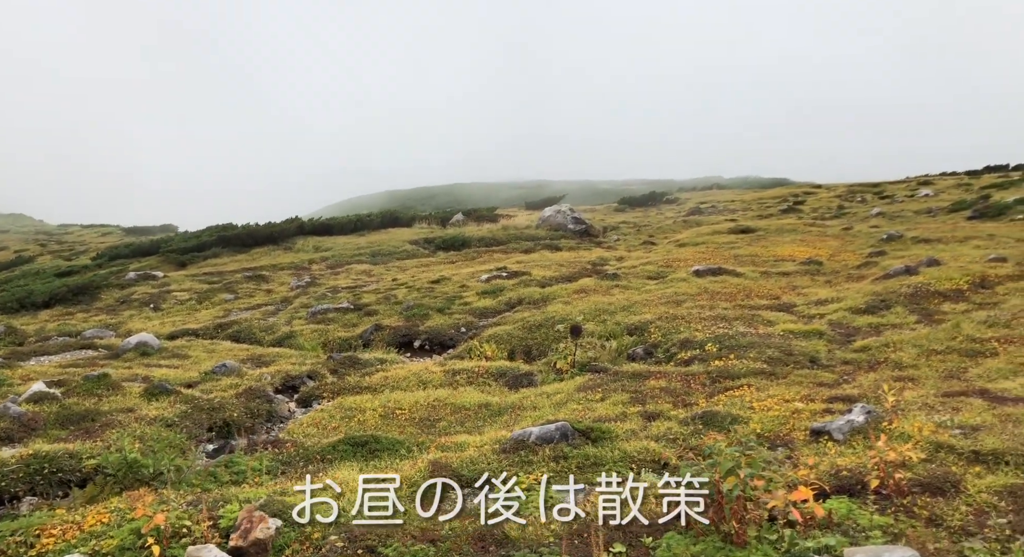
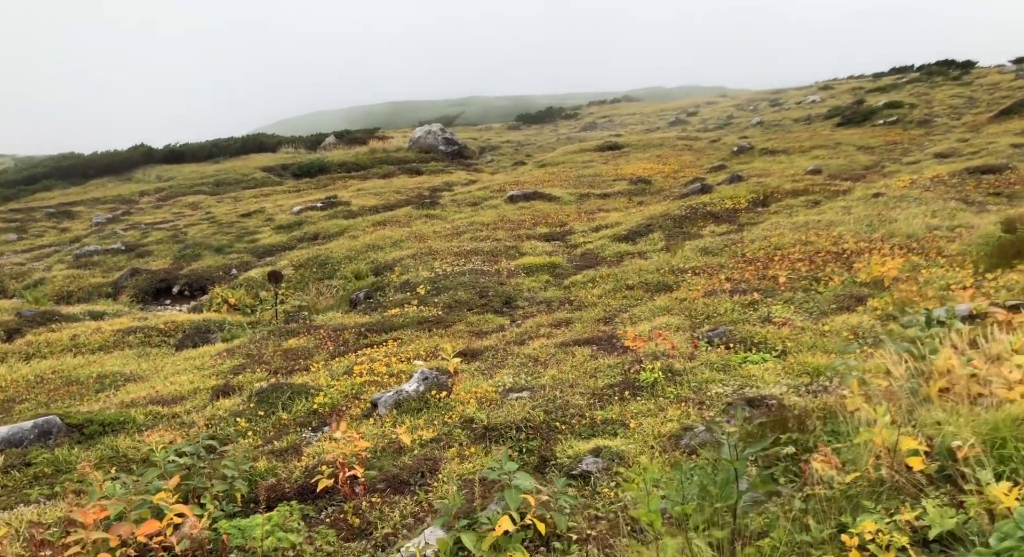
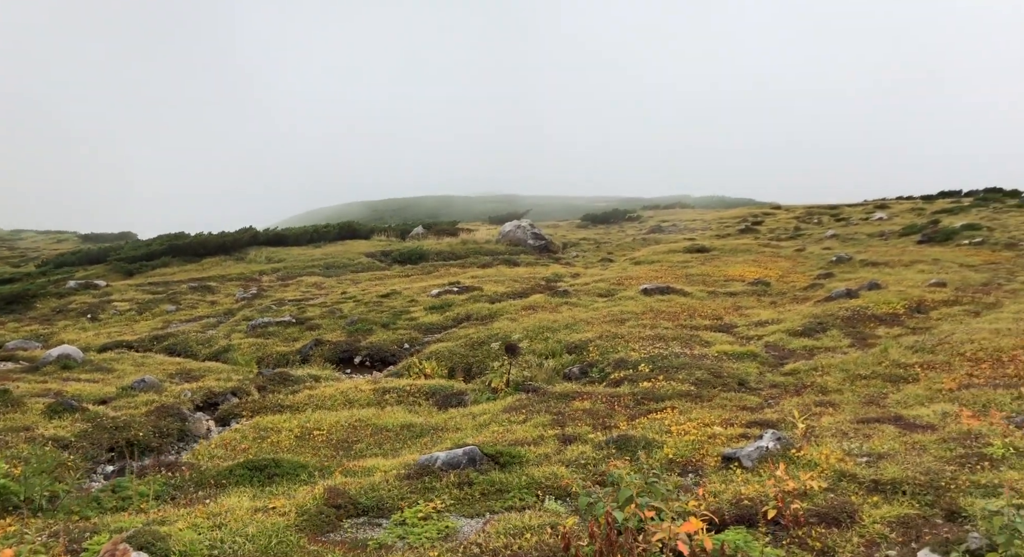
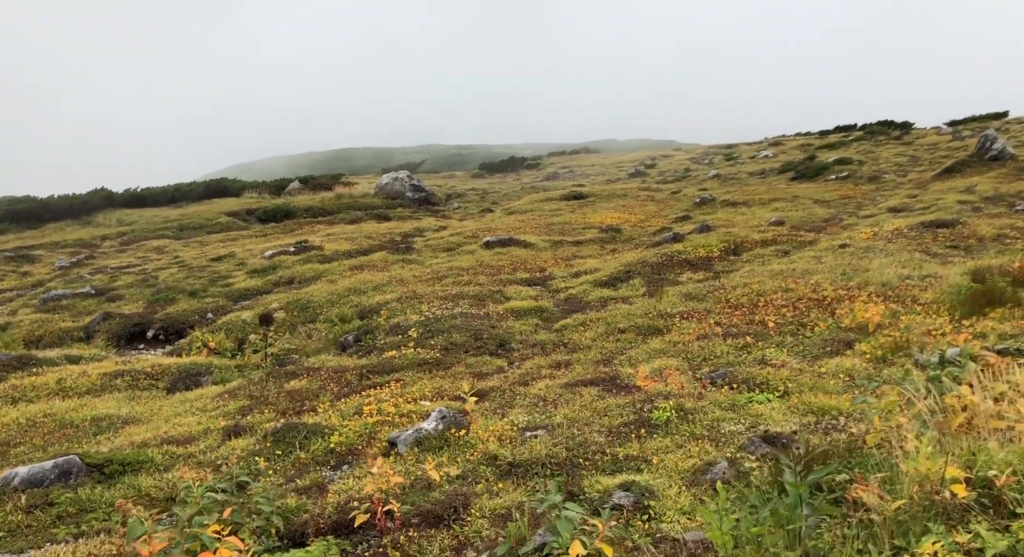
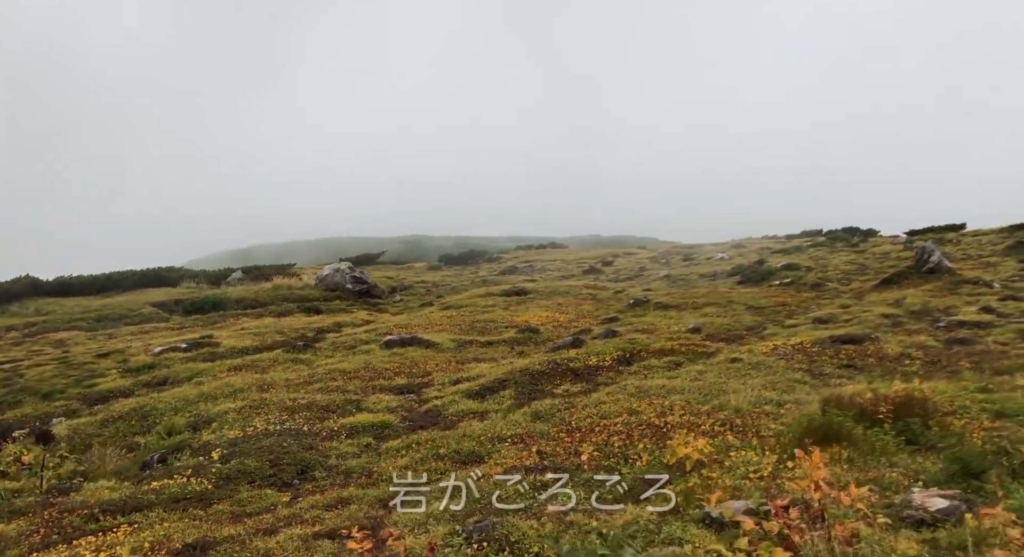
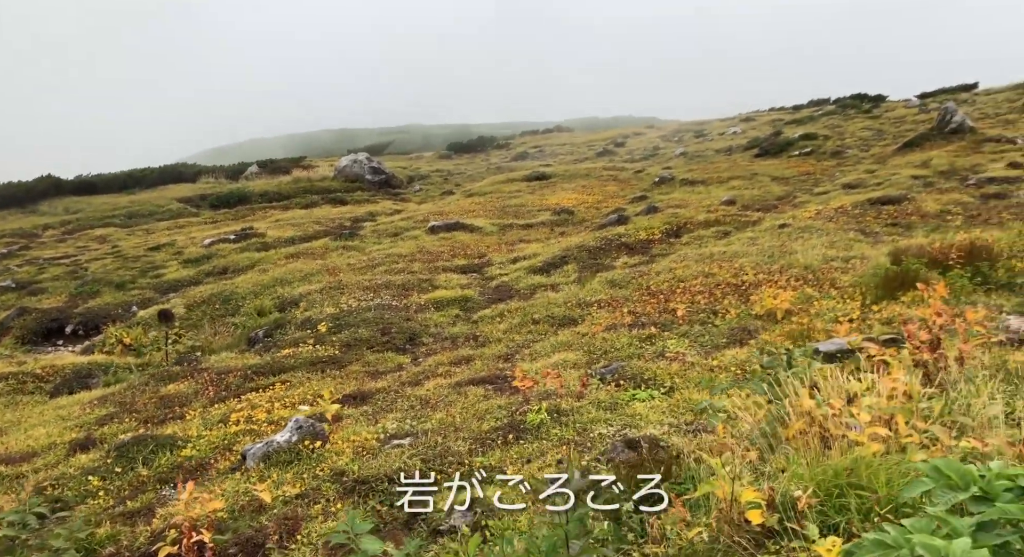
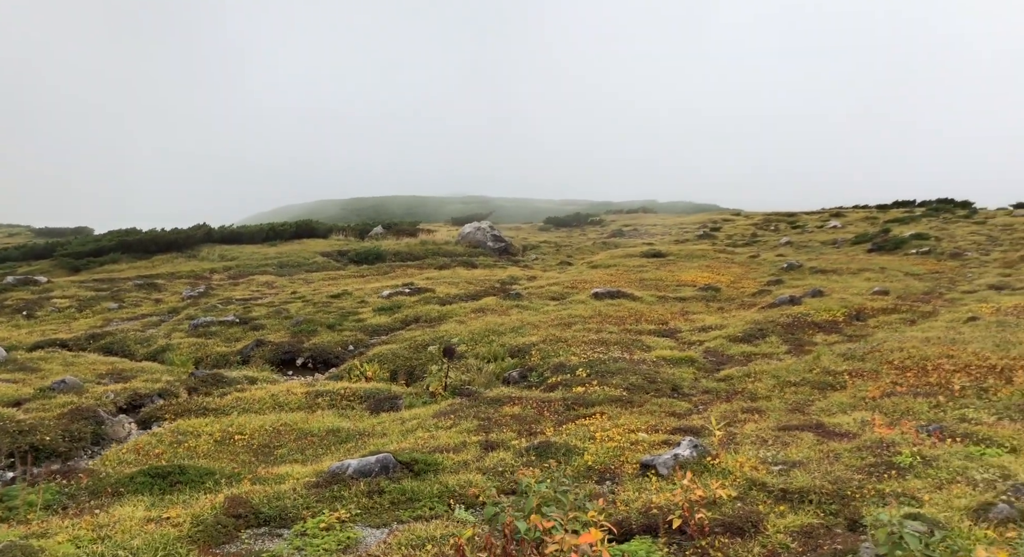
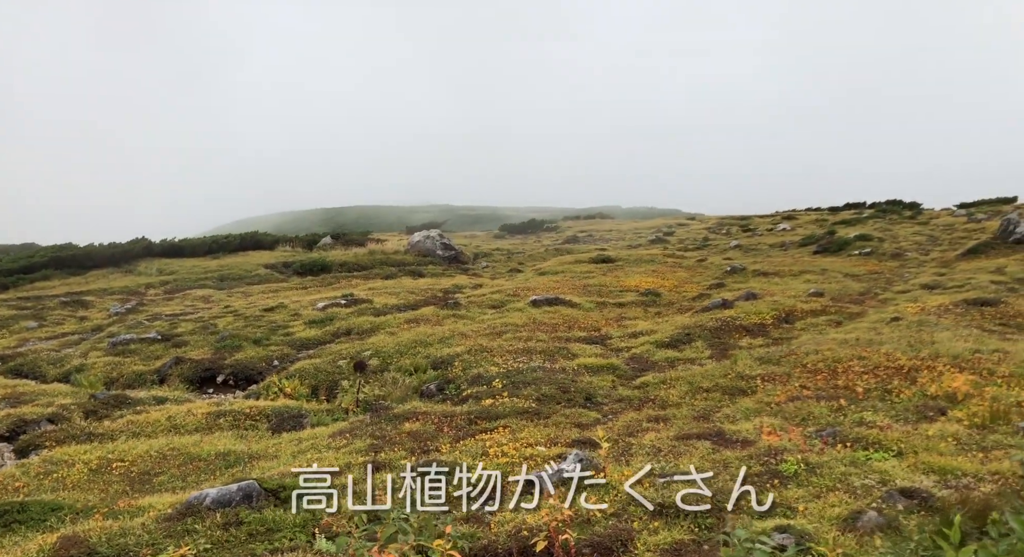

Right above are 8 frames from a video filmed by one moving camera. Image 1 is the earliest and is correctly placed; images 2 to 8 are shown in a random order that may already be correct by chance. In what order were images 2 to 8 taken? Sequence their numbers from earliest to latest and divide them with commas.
3, 7, 8, 4, 2, 6, 5
